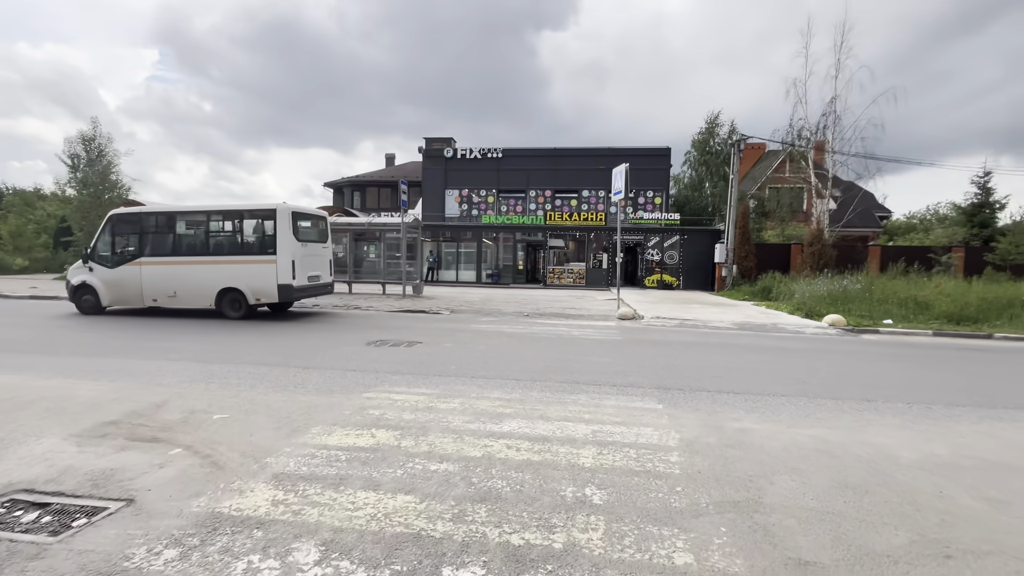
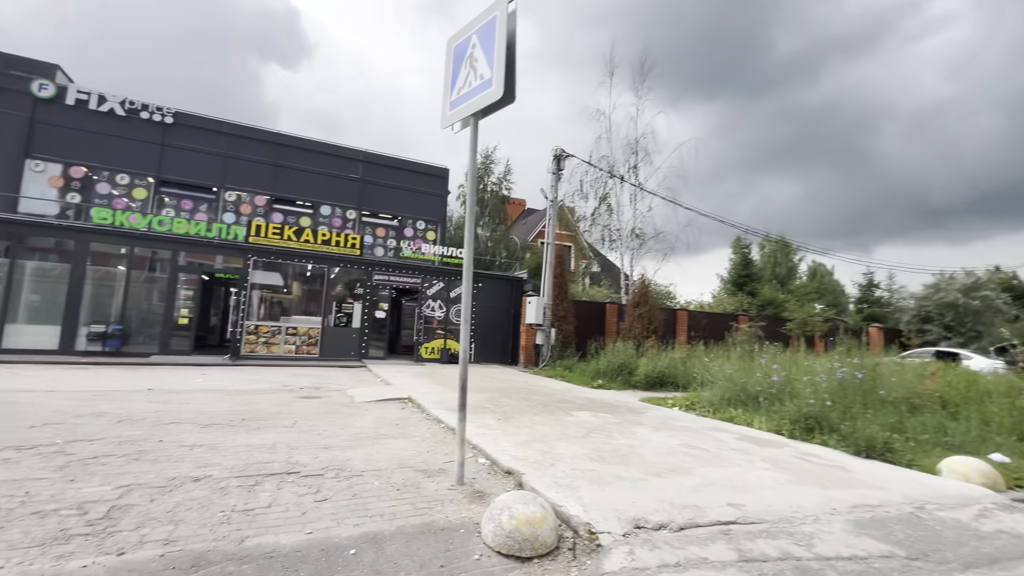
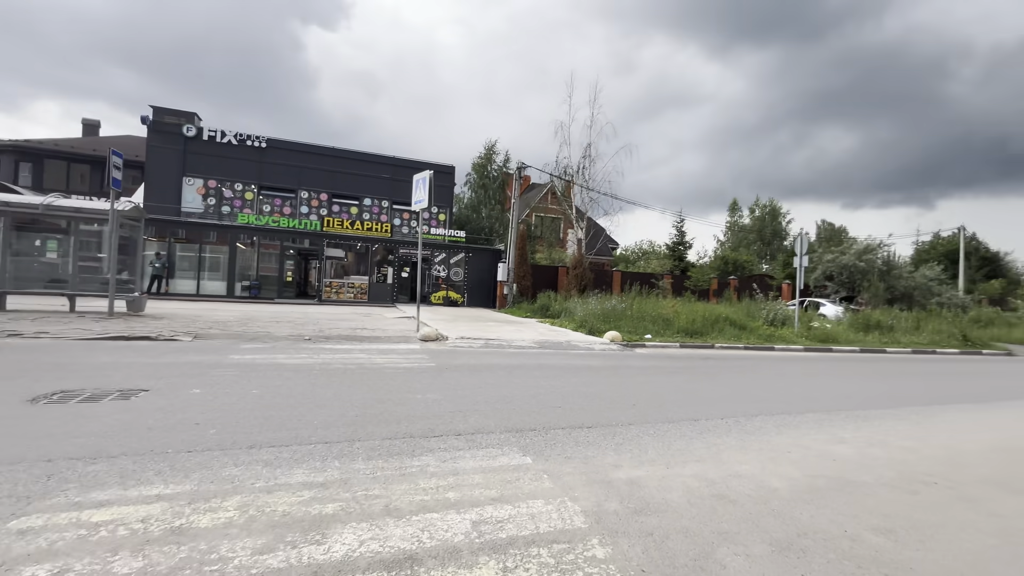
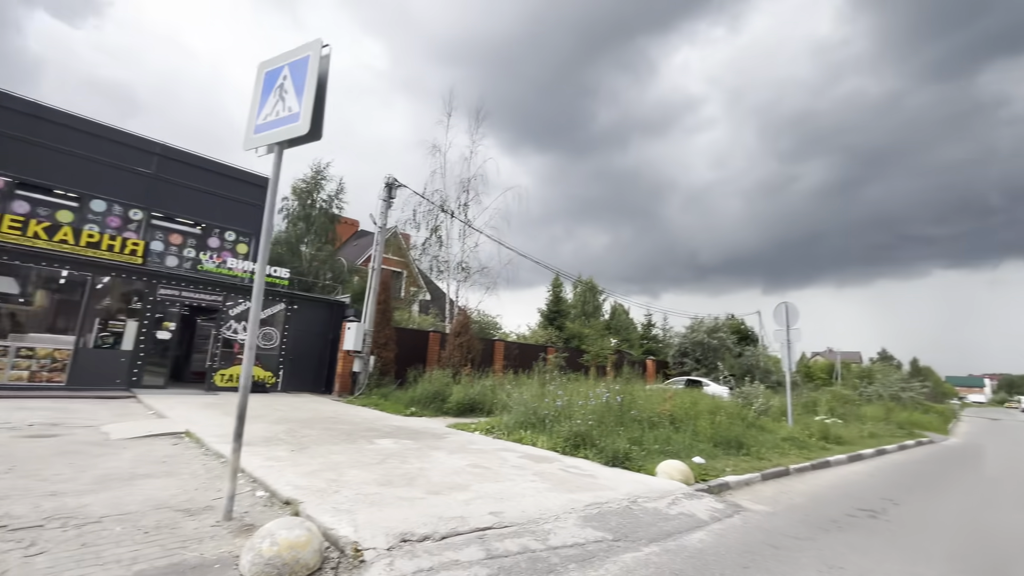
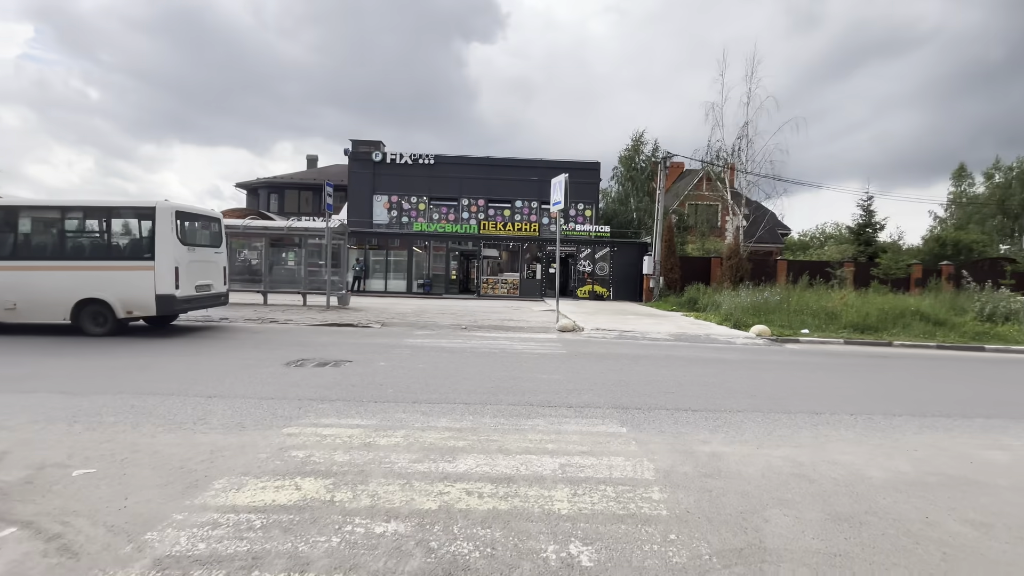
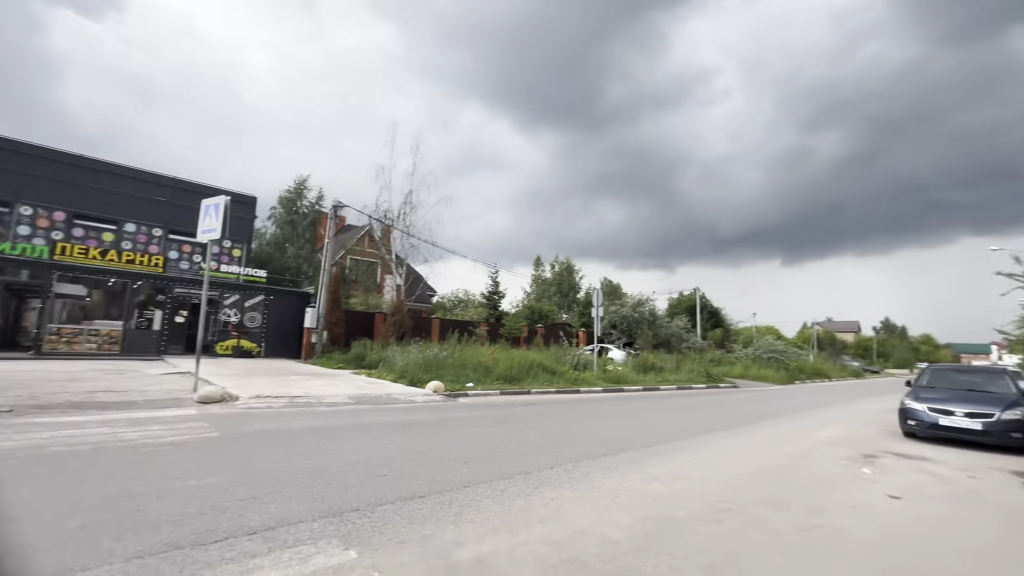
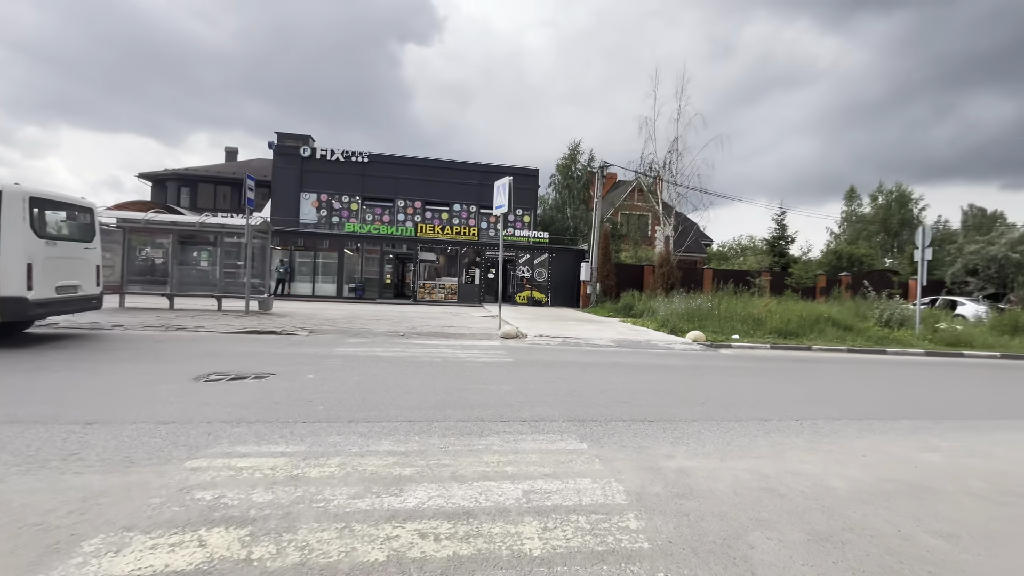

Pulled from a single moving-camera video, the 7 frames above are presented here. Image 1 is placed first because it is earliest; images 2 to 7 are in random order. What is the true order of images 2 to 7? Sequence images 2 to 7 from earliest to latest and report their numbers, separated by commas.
5, 7, 3, 6, 4, 2
